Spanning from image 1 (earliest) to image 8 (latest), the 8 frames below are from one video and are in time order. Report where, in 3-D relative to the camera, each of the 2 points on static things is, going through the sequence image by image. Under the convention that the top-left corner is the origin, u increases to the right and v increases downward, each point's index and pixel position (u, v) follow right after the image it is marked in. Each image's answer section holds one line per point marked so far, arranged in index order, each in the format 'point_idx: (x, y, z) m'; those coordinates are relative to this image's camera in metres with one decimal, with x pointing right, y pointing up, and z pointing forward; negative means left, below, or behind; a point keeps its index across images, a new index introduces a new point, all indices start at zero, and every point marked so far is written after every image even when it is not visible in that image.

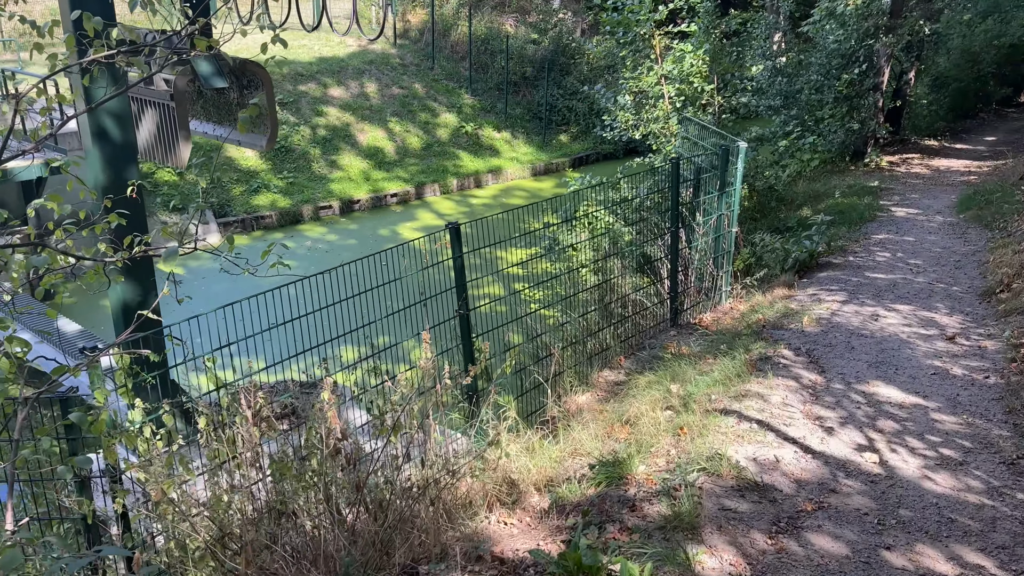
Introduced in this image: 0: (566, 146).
0: (+1.0, +2.5, +14.9) m
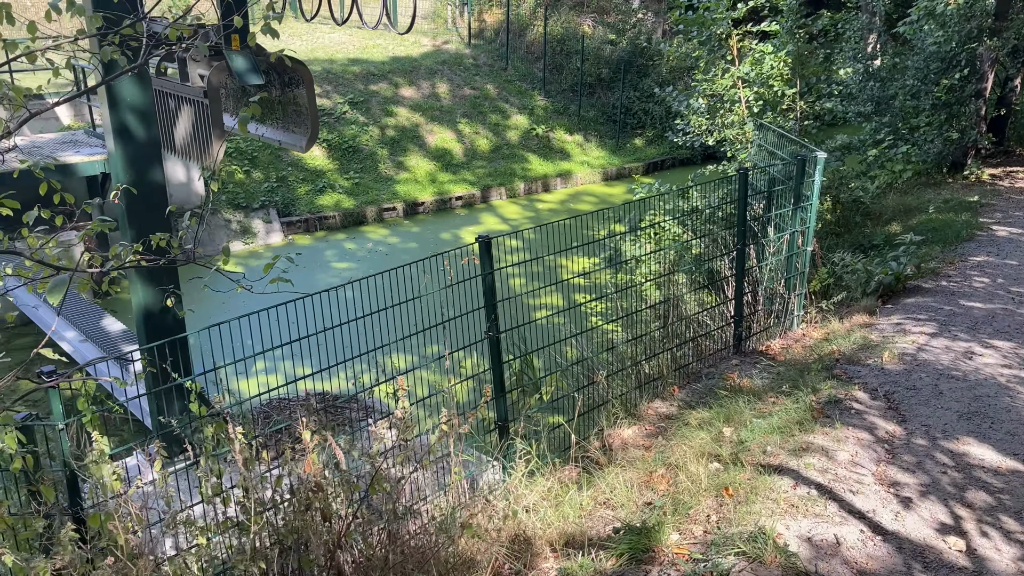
0: (+2.2, +2.4, +14.4) m
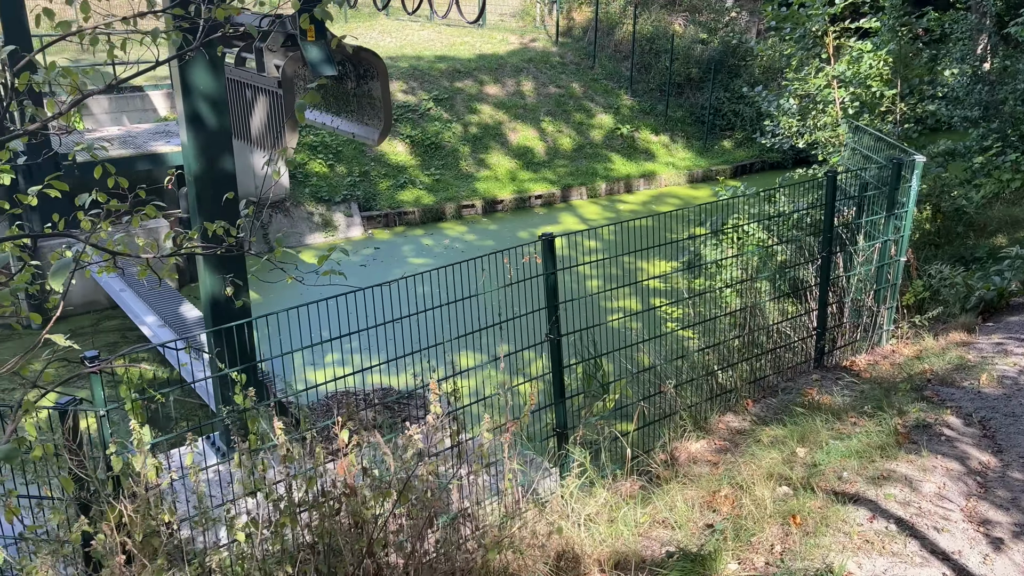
0: (+3.6, +2.2, +13.9) m
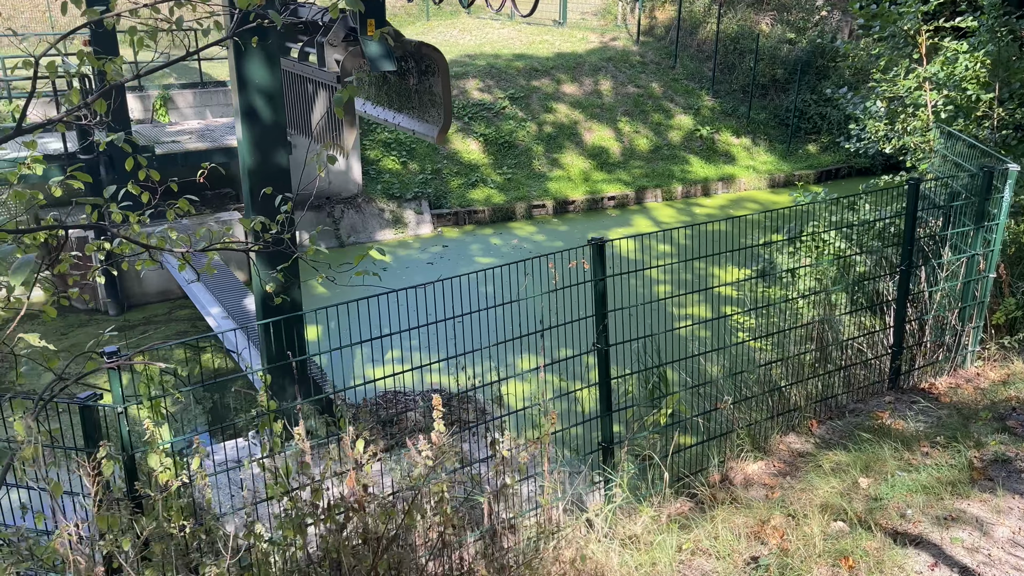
0: (+4.8, +2.1, +13.4) m
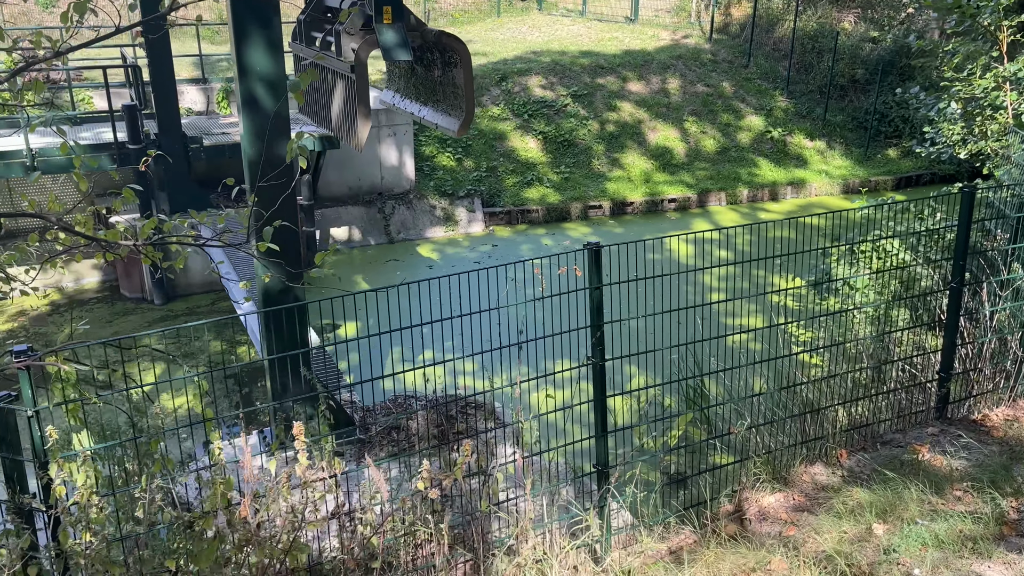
0: (+5.8, +1.9, +12.7) m
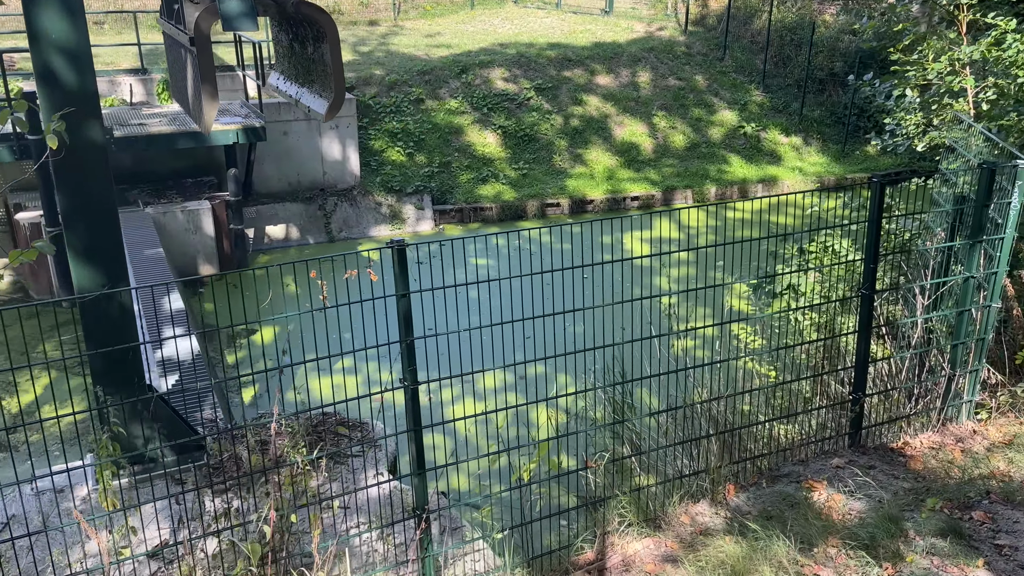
0: (+5.2, +1.9, +12.1) m
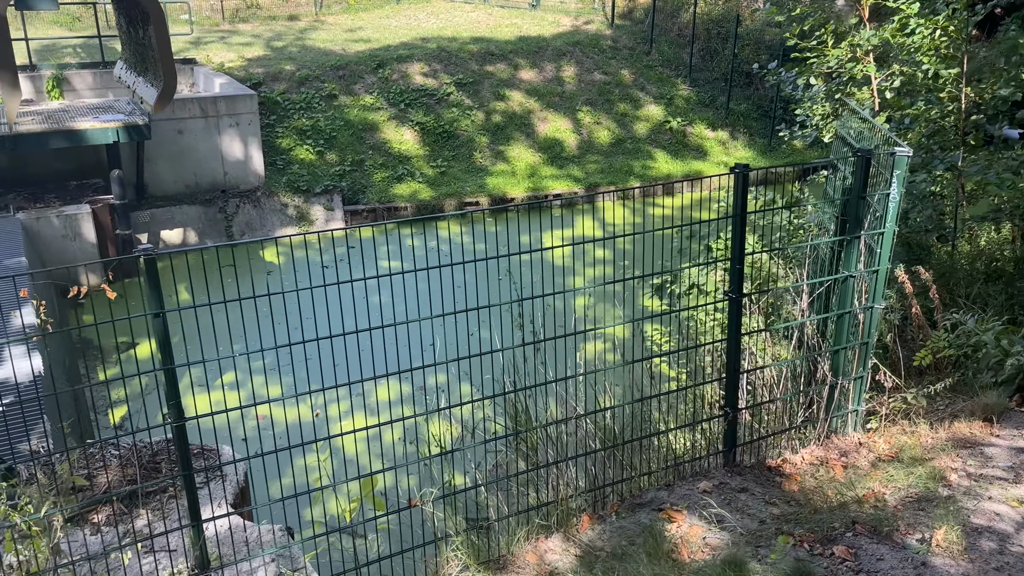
0: (+4.1, +1.9, +12.0) m
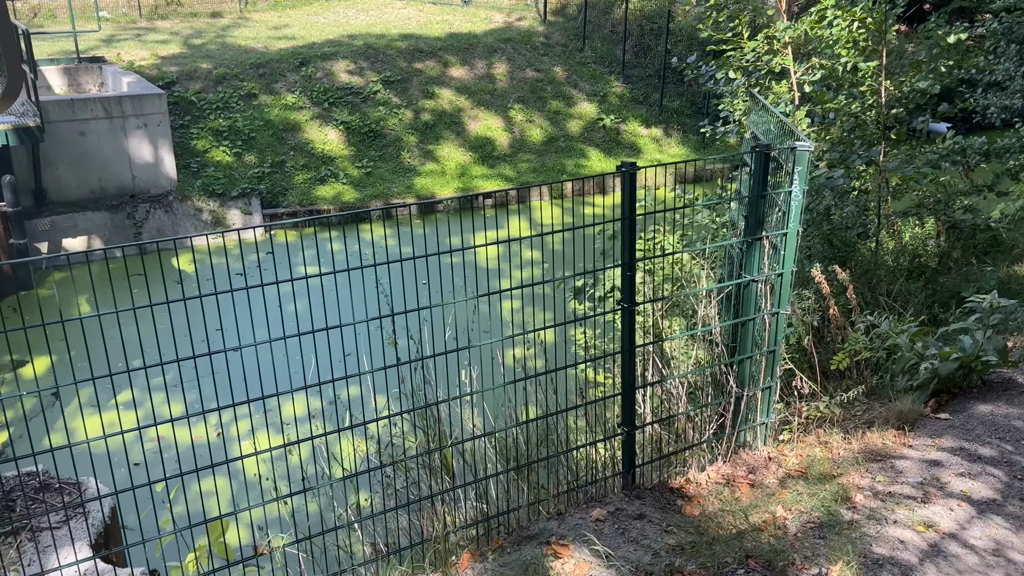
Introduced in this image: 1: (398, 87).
0: (+3.1, +2.0, +11.9) m
1: (-1.6, +2.8, +11.5) m
